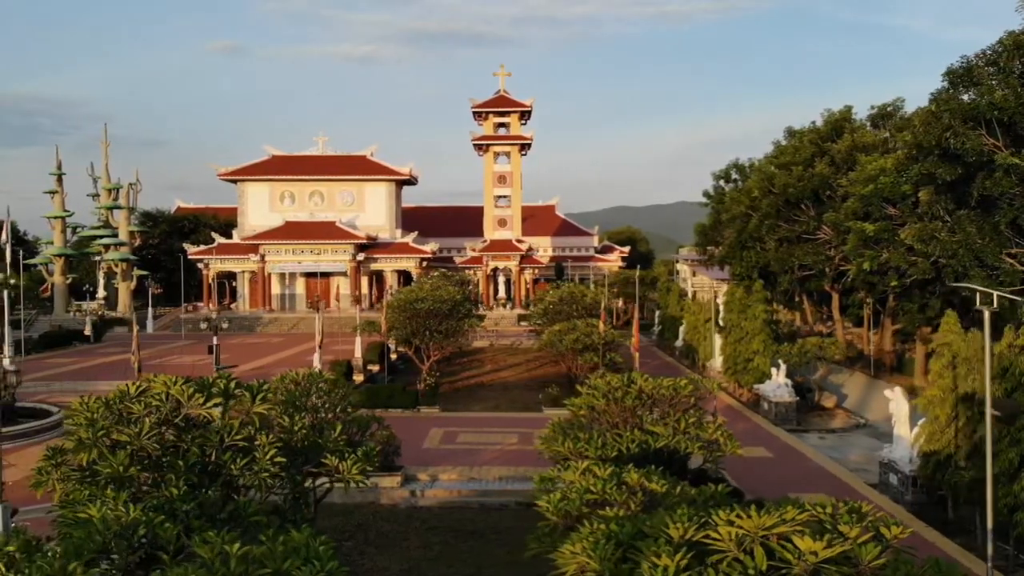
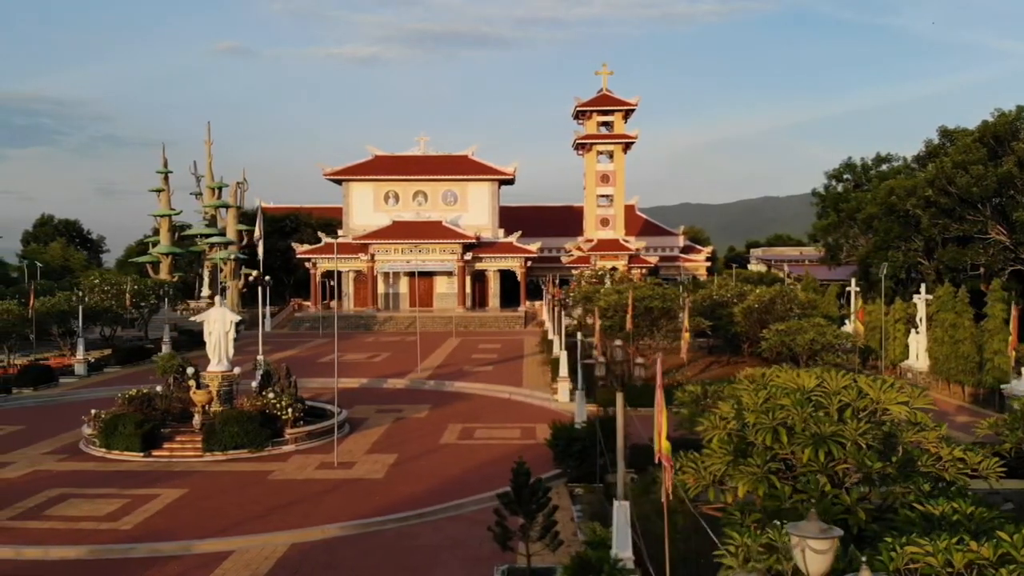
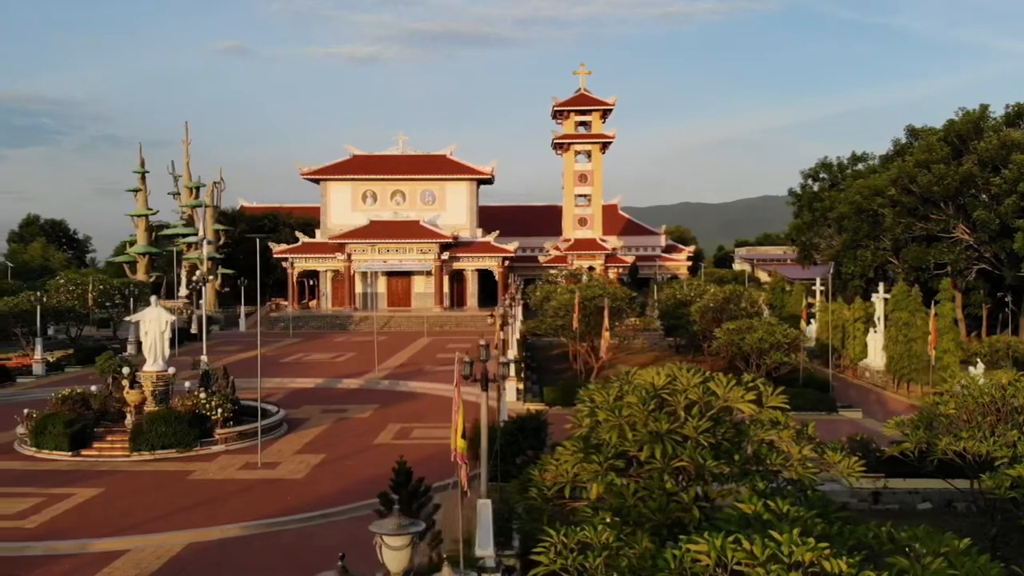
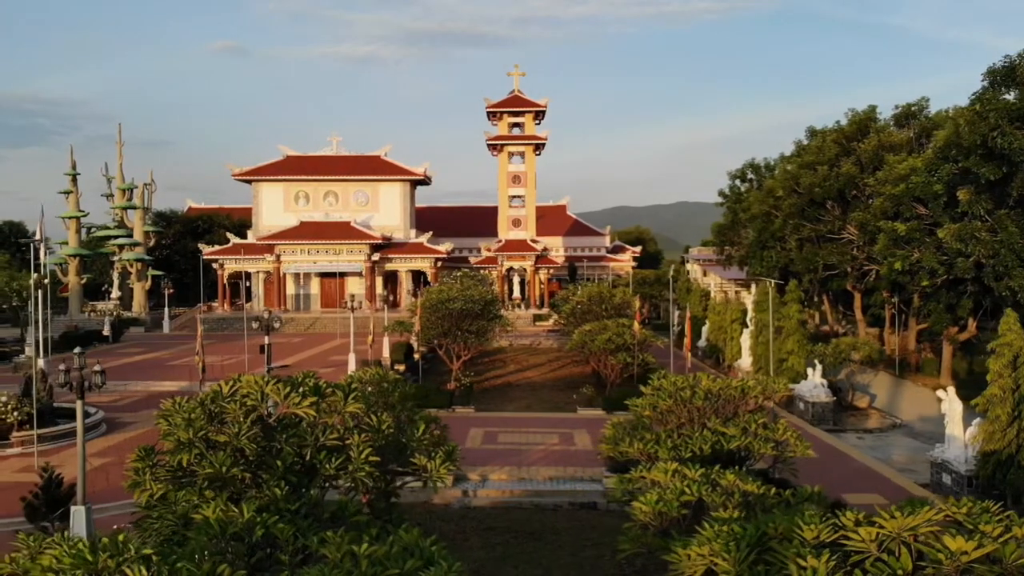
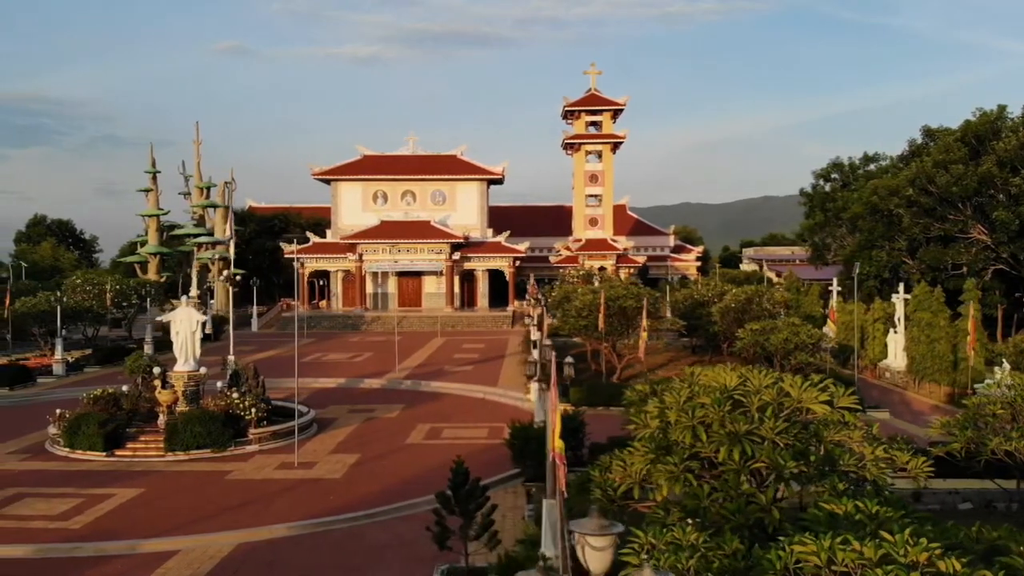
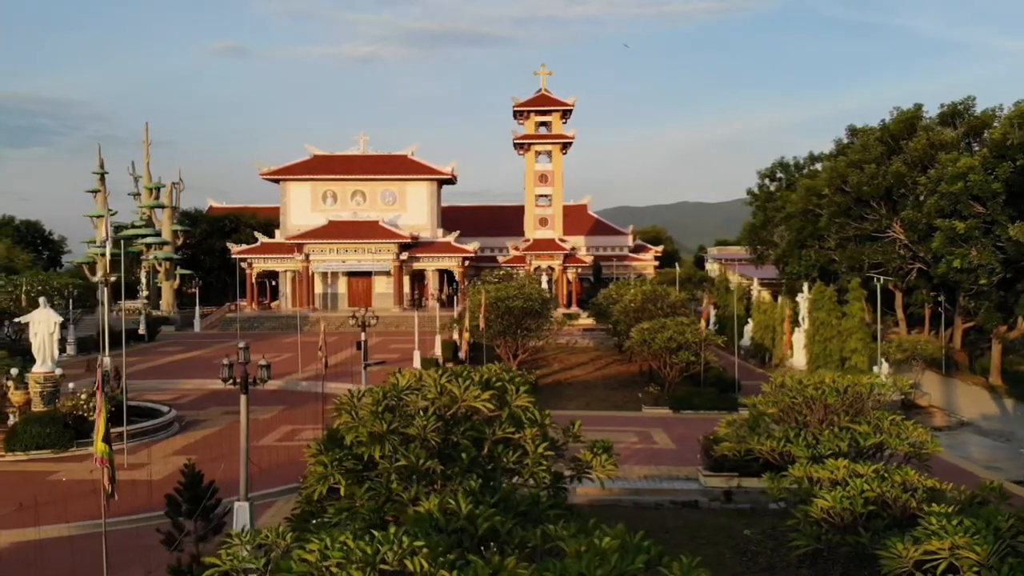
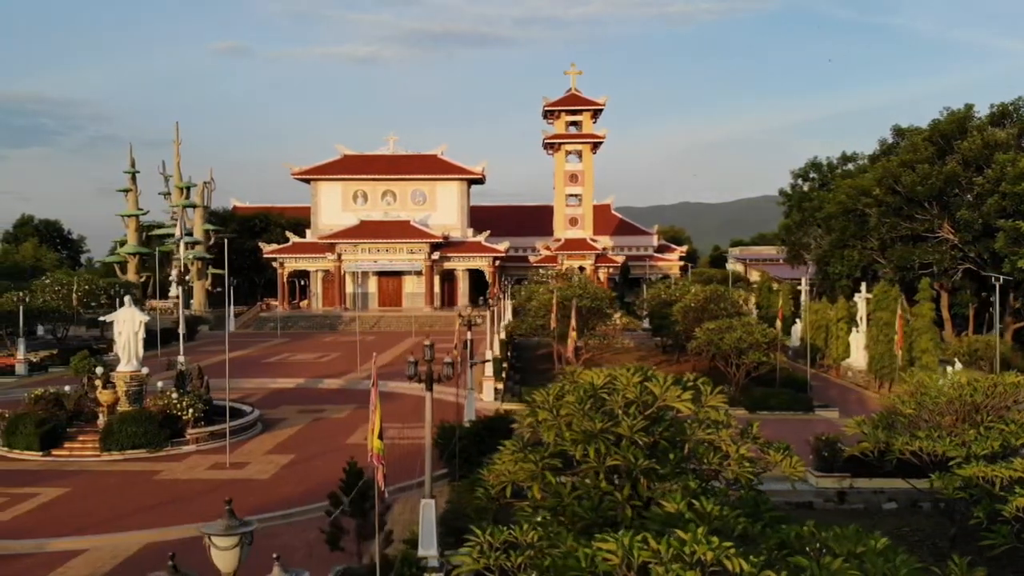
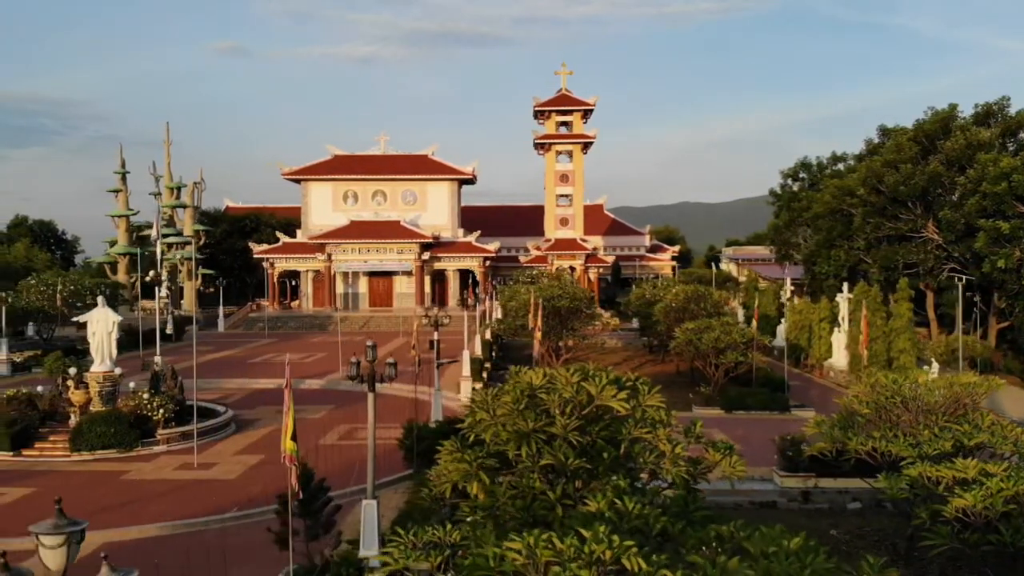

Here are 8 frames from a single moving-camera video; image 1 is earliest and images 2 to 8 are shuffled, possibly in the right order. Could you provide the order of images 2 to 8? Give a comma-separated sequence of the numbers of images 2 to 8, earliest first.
4, 6, 8, 7, 3, 5, 2
